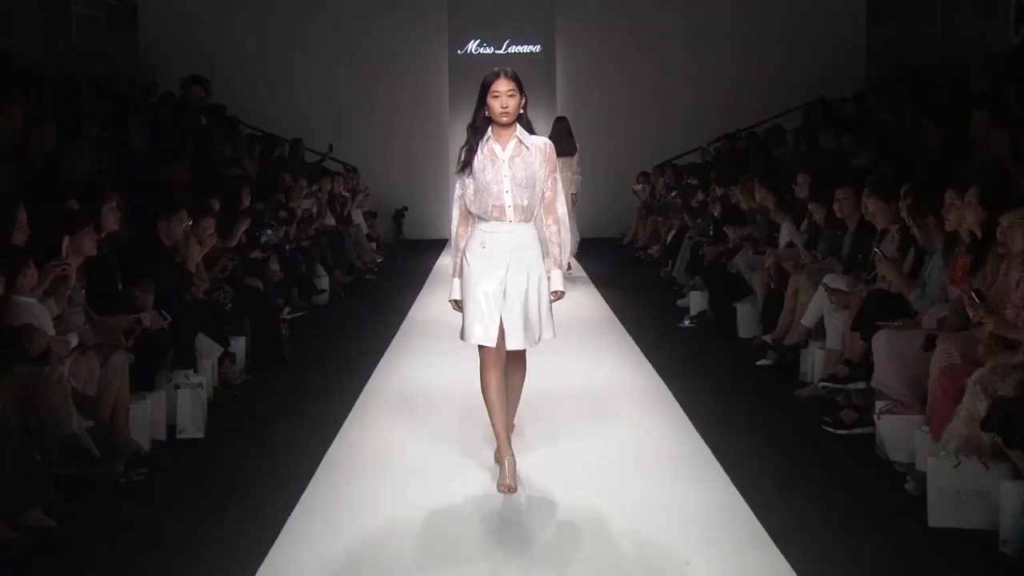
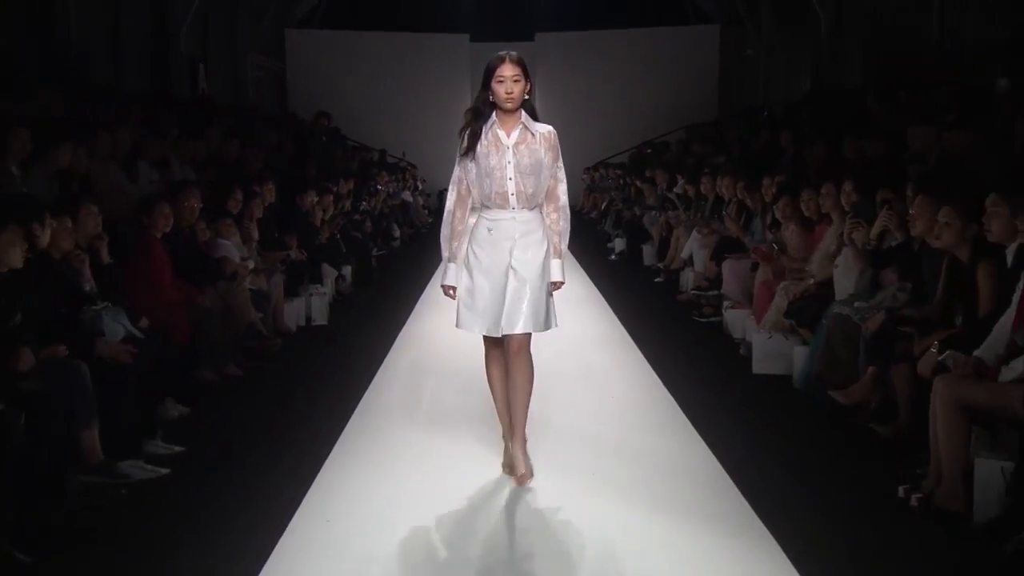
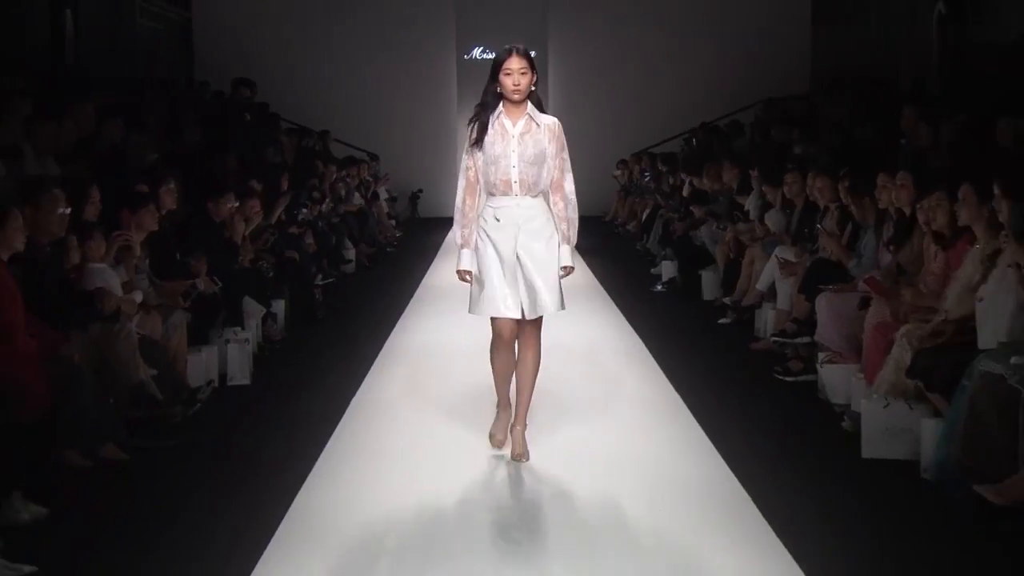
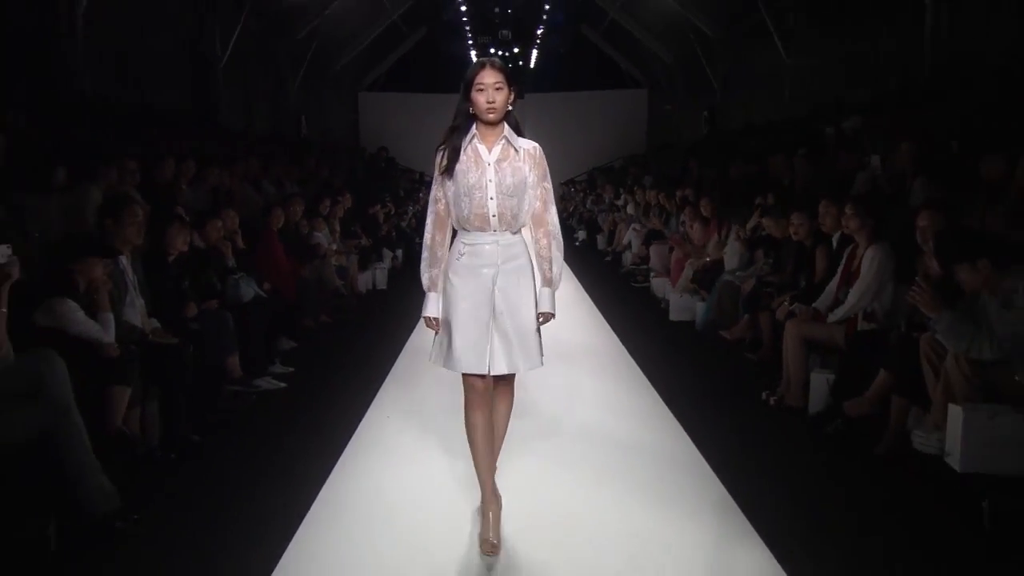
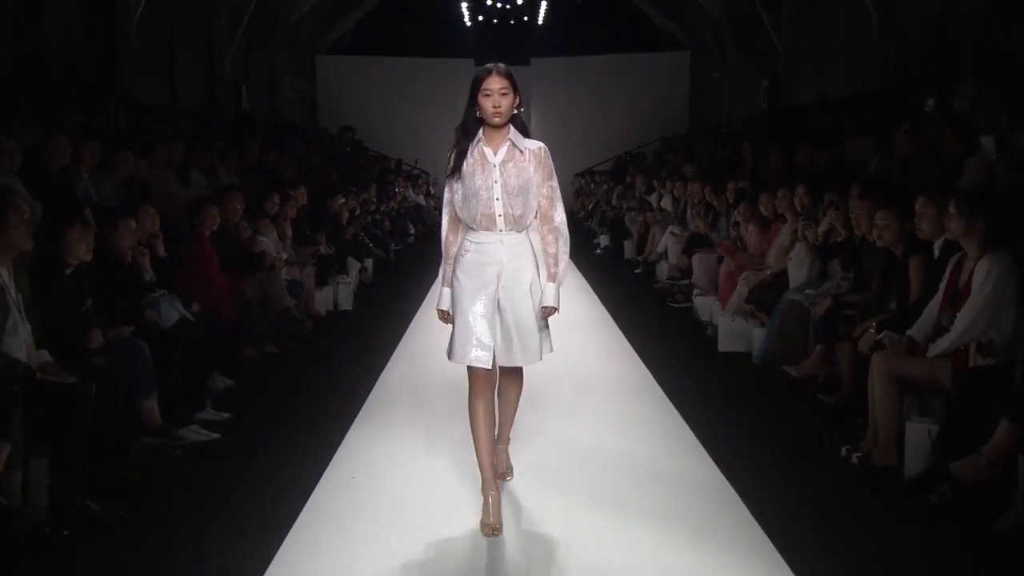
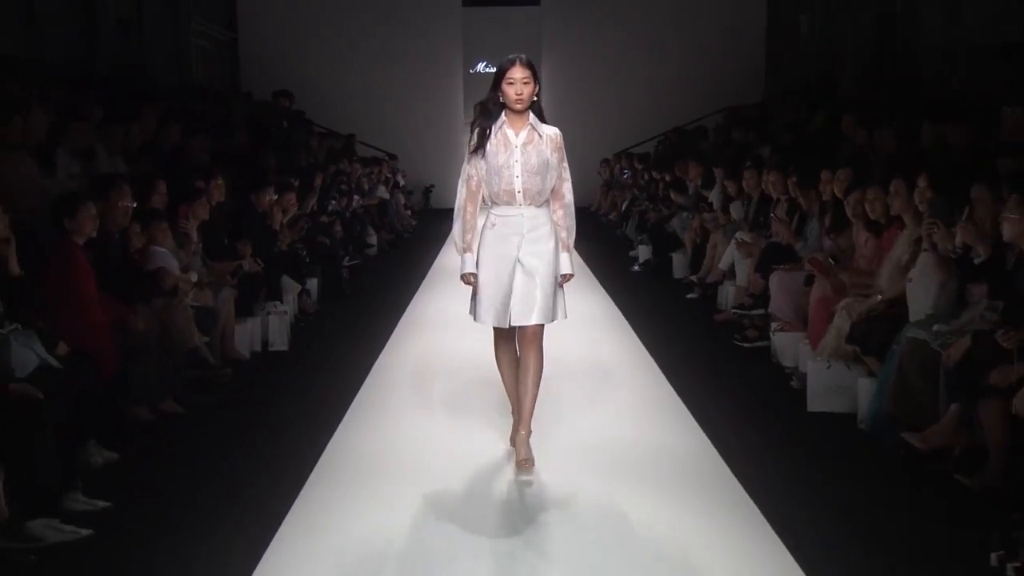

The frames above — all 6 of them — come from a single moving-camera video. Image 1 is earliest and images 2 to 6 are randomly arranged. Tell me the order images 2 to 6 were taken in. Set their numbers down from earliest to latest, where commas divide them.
3, 6, 2, 5, 4
